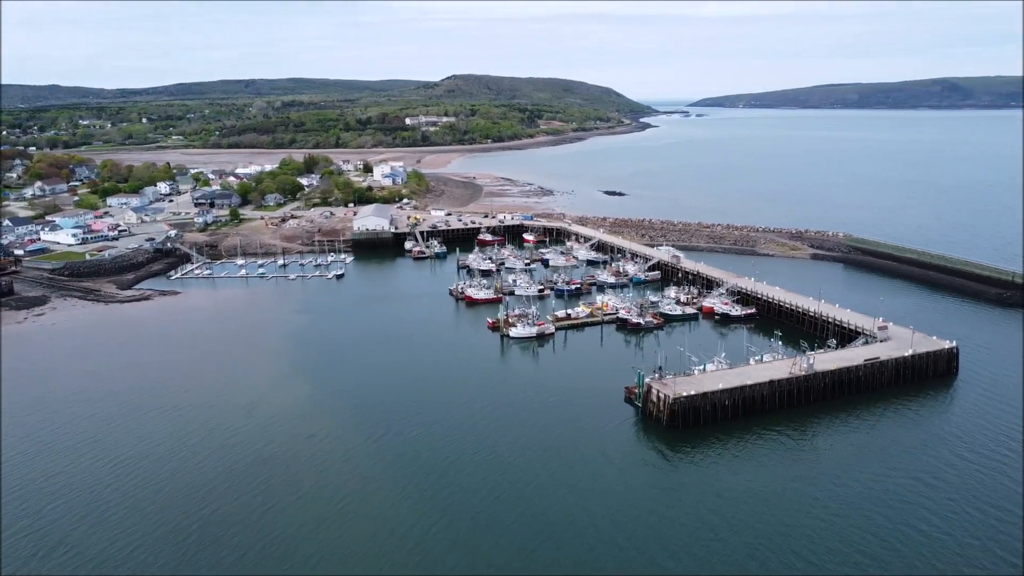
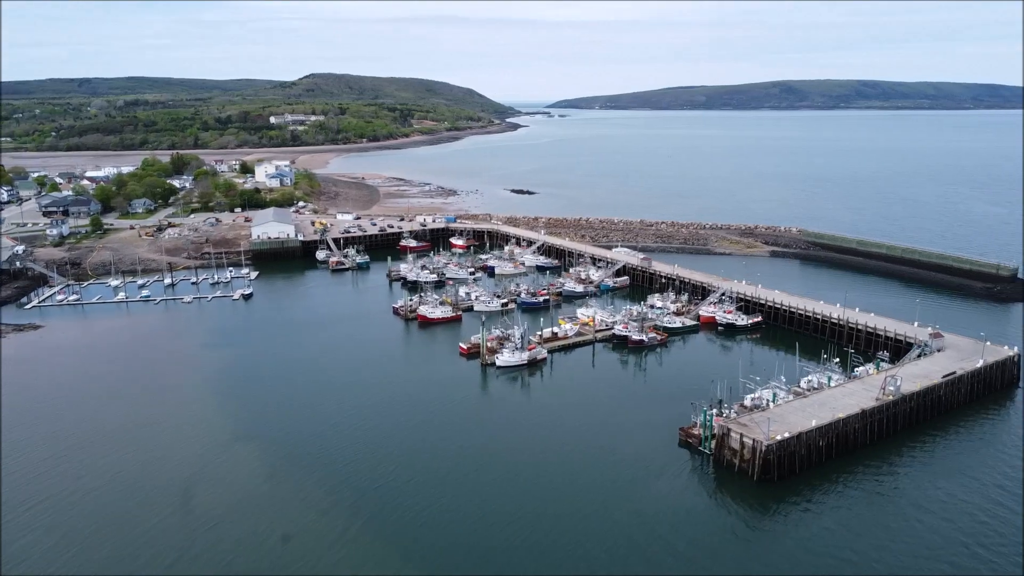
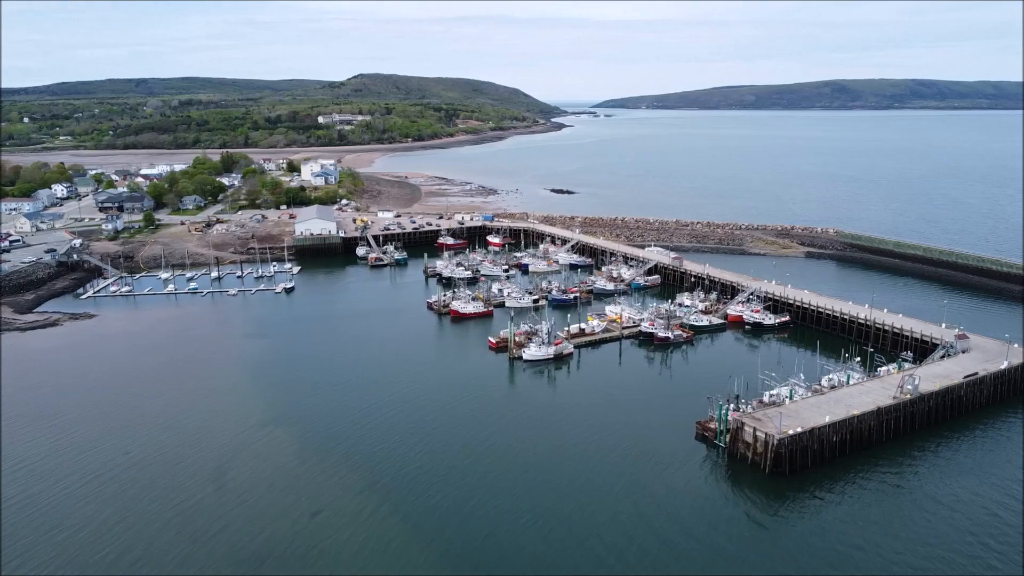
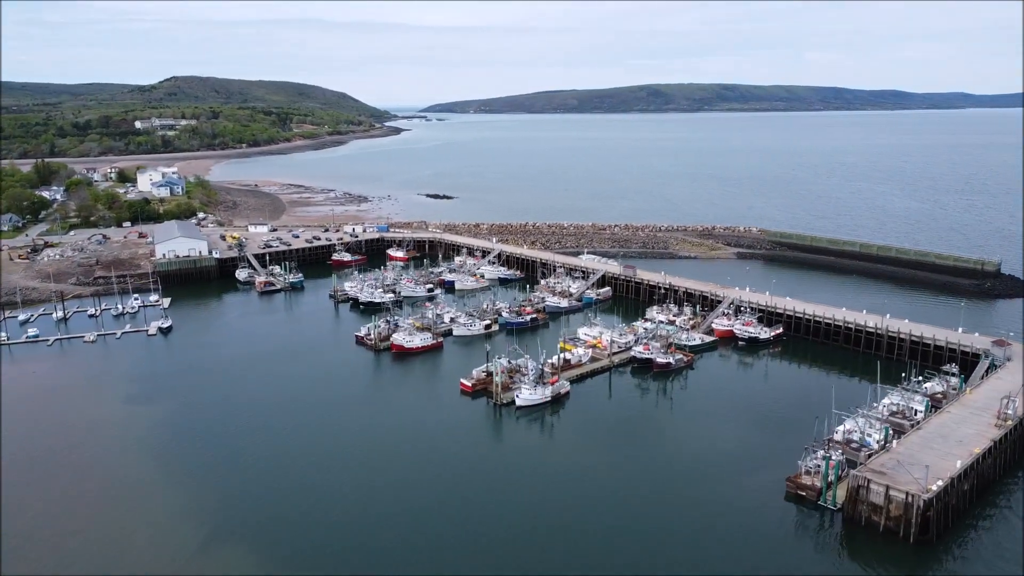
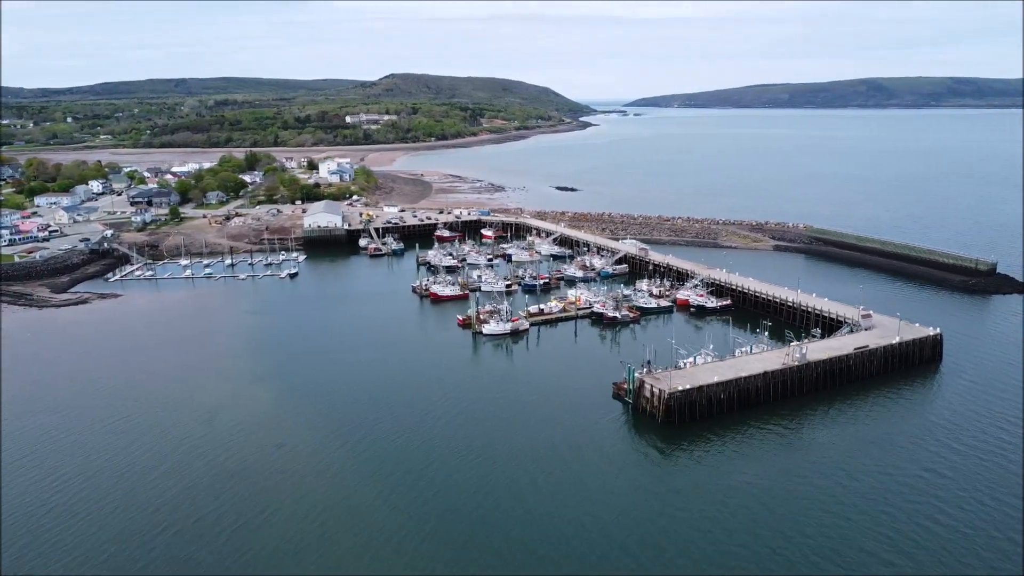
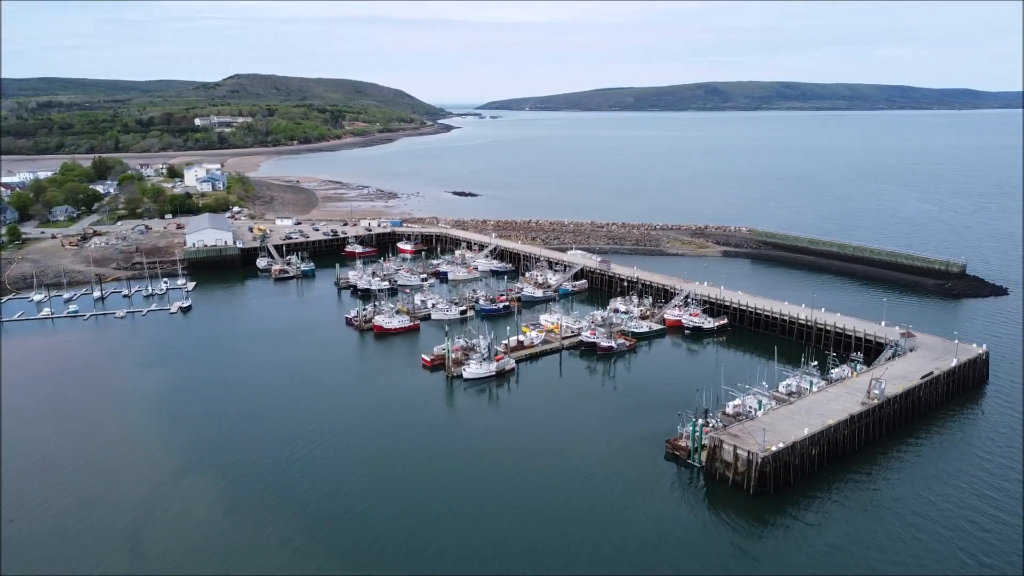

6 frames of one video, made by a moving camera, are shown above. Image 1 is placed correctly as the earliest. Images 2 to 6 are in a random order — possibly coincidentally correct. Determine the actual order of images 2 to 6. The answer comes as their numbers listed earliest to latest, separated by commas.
5, 3, 2, 6, 4
